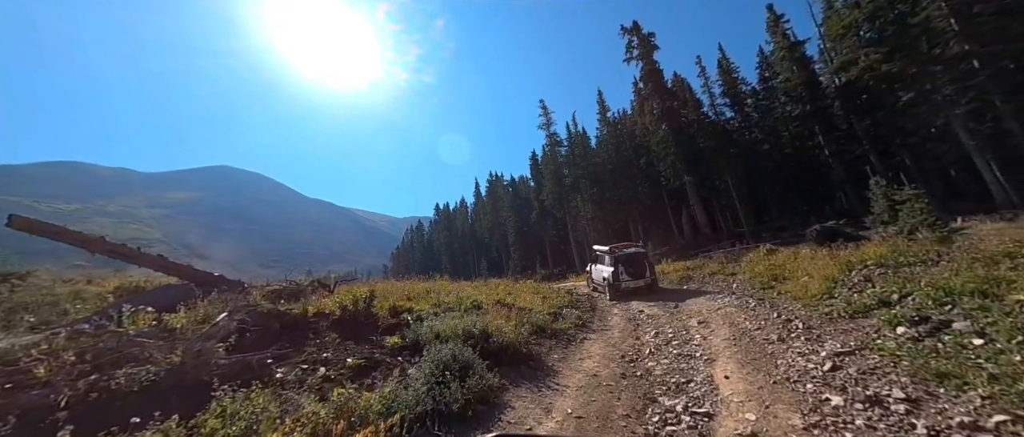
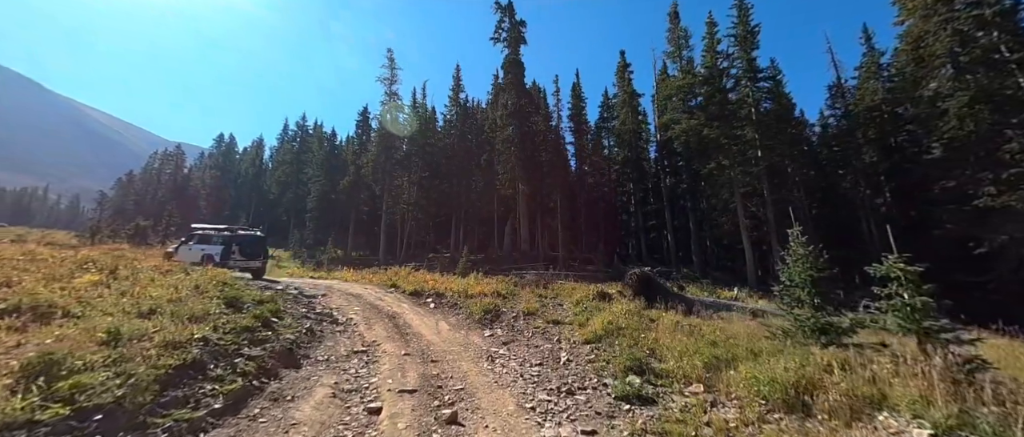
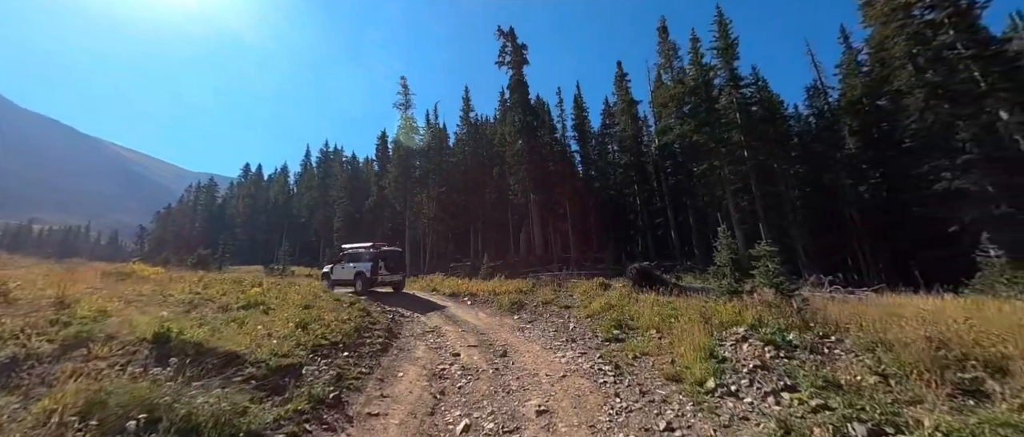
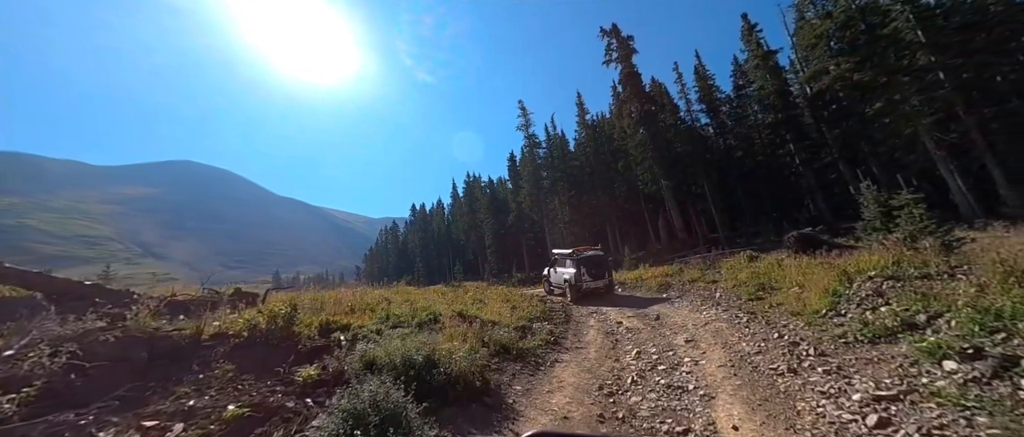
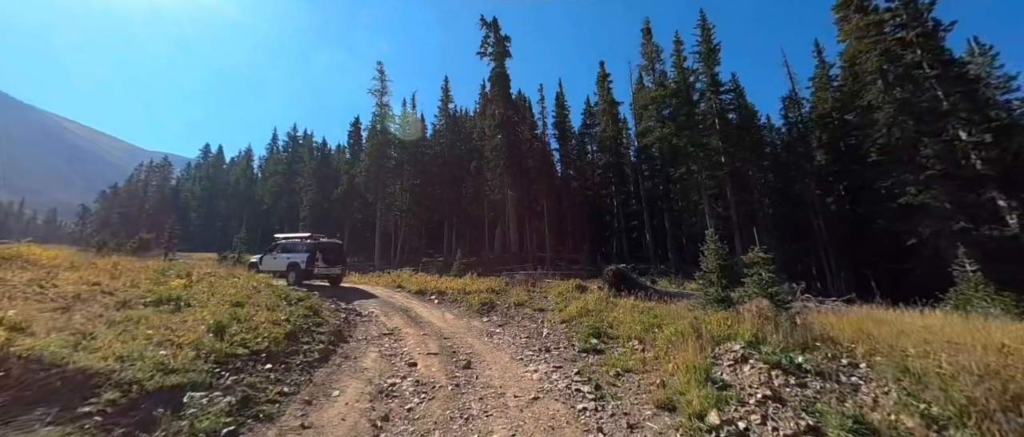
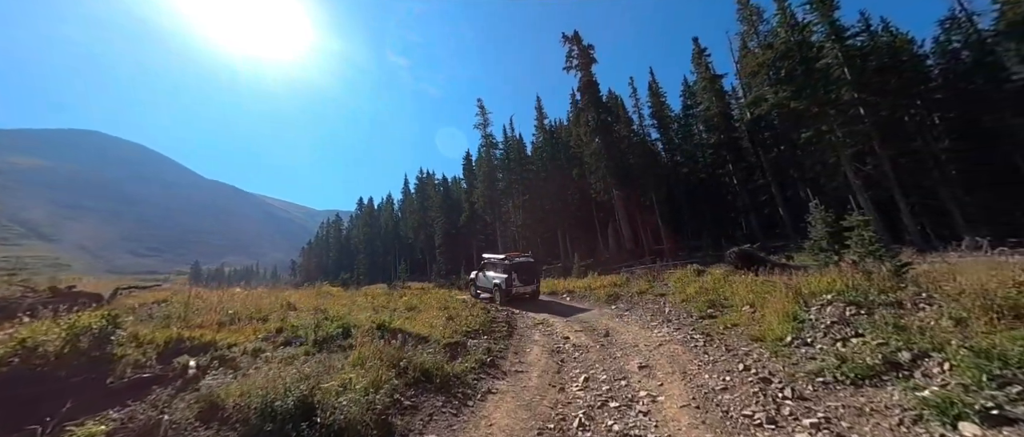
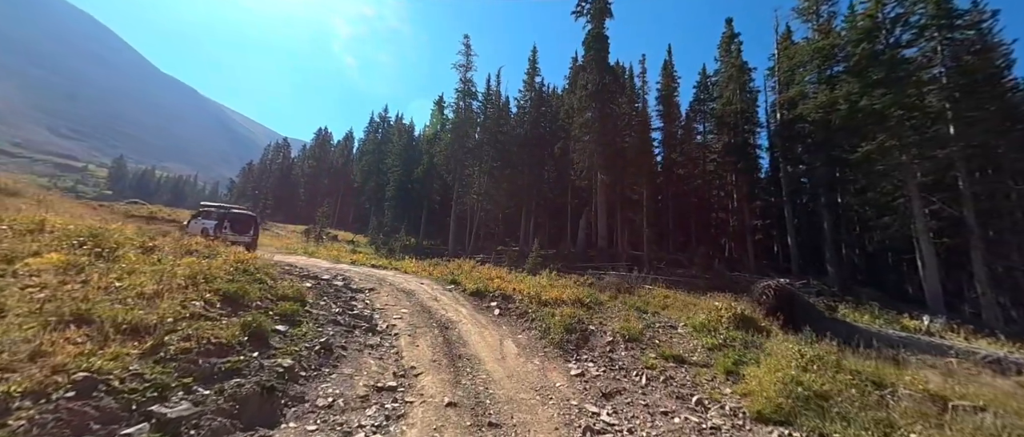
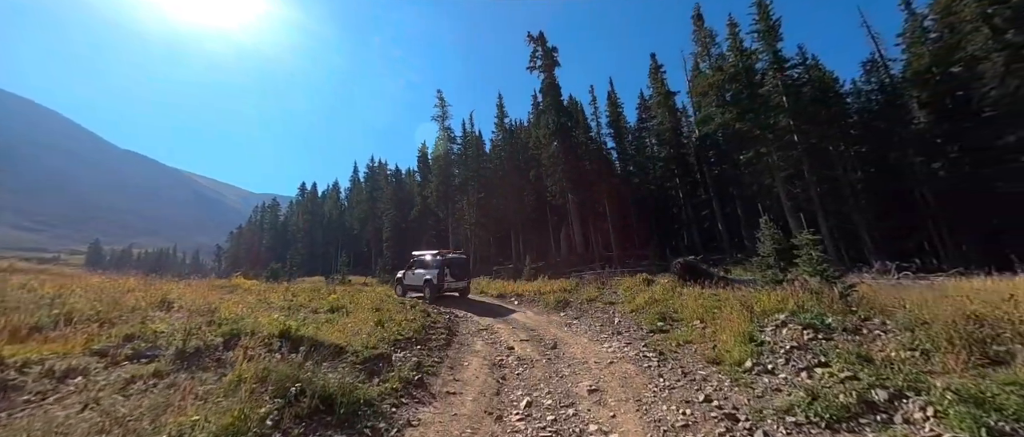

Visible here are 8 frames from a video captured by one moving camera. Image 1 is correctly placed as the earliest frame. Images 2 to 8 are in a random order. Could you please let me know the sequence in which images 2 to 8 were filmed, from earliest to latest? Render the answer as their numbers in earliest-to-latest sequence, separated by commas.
4, 6, 8, 3, 5, 2, 7
